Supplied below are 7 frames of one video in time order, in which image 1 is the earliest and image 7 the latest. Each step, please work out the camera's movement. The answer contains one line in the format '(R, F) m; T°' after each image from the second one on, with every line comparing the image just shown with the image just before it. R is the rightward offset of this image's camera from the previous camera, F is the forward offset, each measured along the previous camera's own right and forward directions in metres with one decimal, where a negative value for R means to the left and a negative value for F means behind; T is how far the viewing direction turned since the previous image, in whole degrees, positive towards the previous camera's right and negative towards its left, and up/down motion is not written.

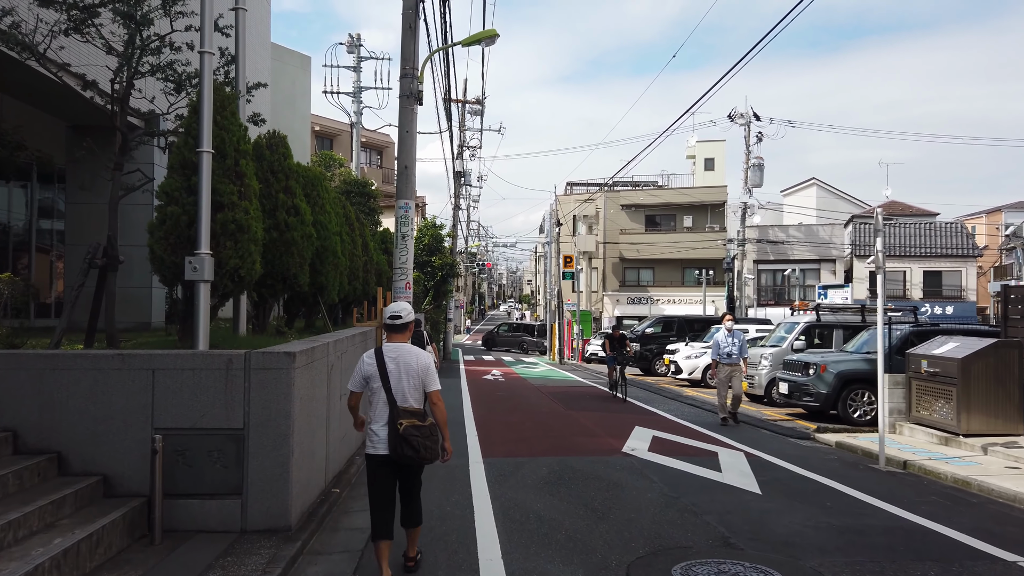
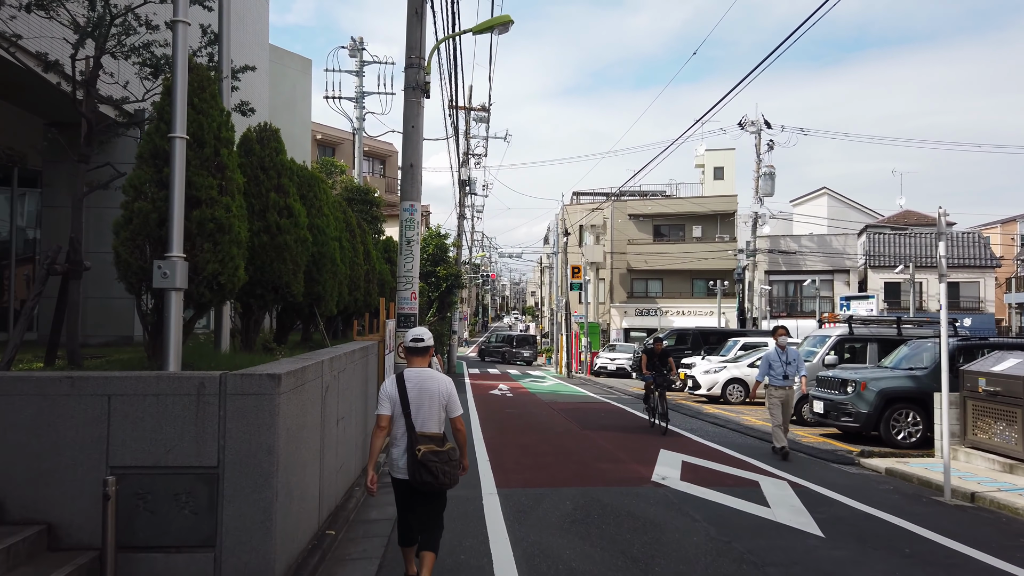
(-0.2, +1.0) m; 0°
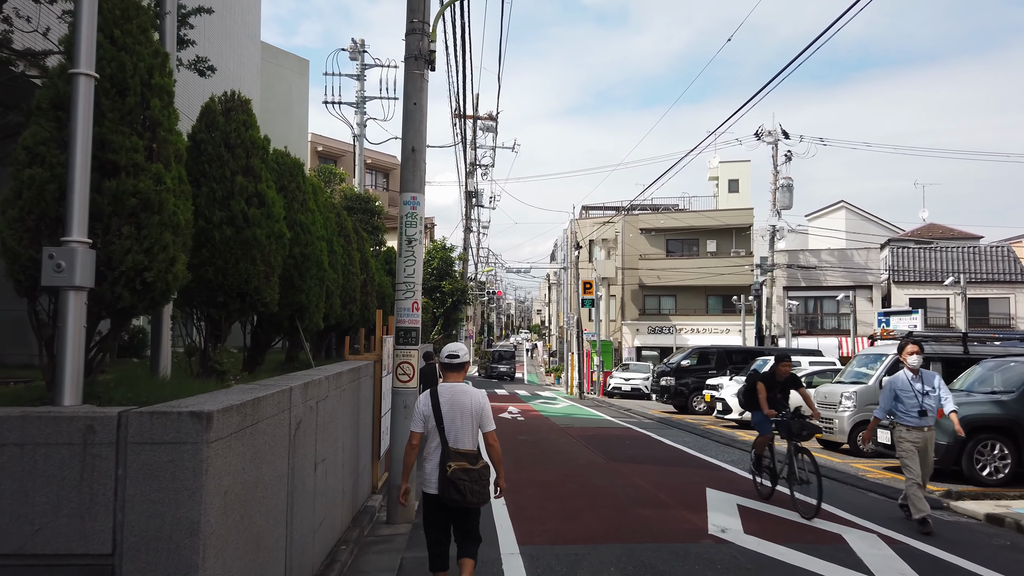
(-0.2, +1.6) m; 0°
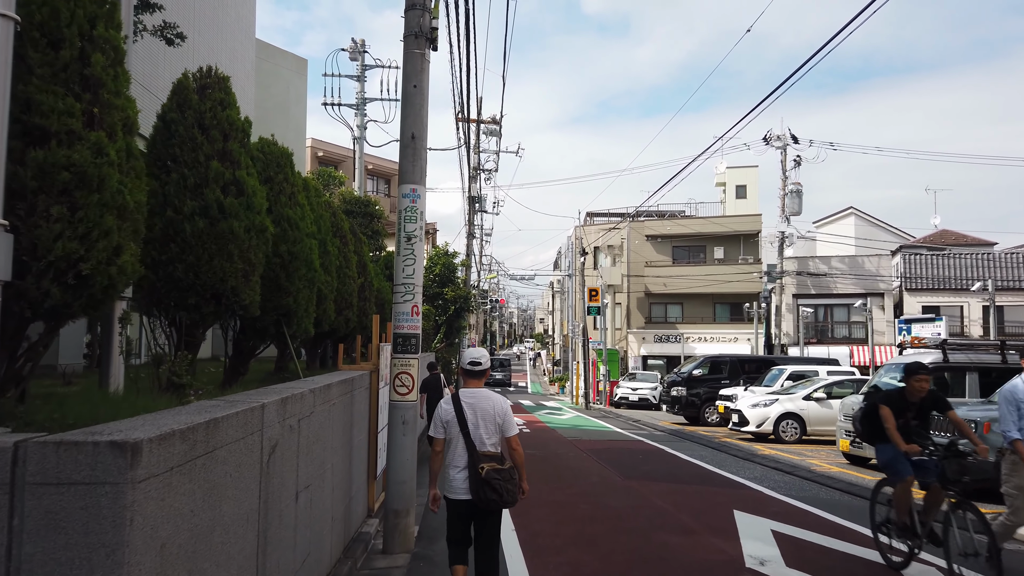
(-0.1, +0.8) m; 0°
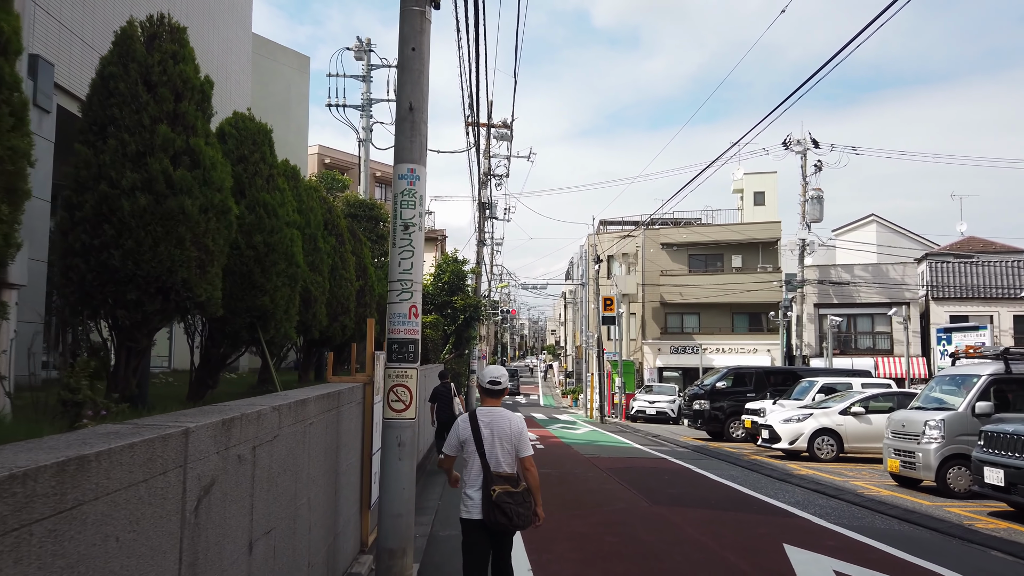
(0.0, +1.1) m; -1°
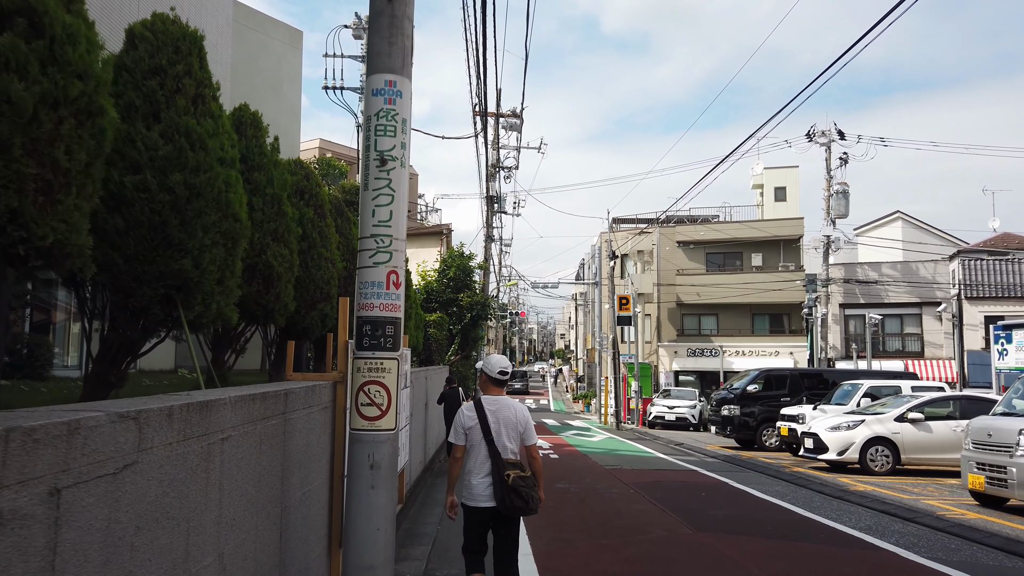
(-0.1, +1.7) m; -1°
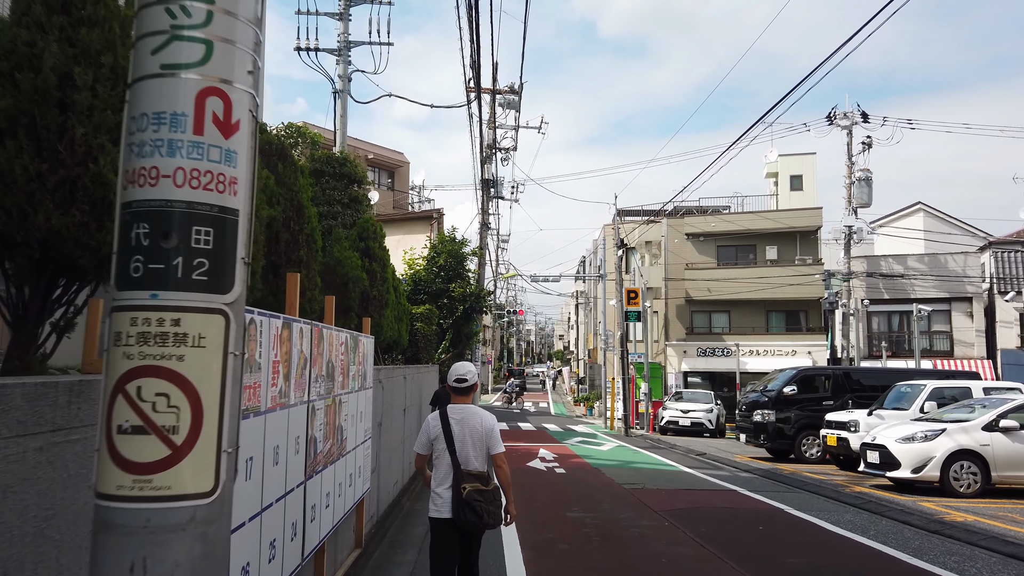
(0.0, +2.6) m; 0°
